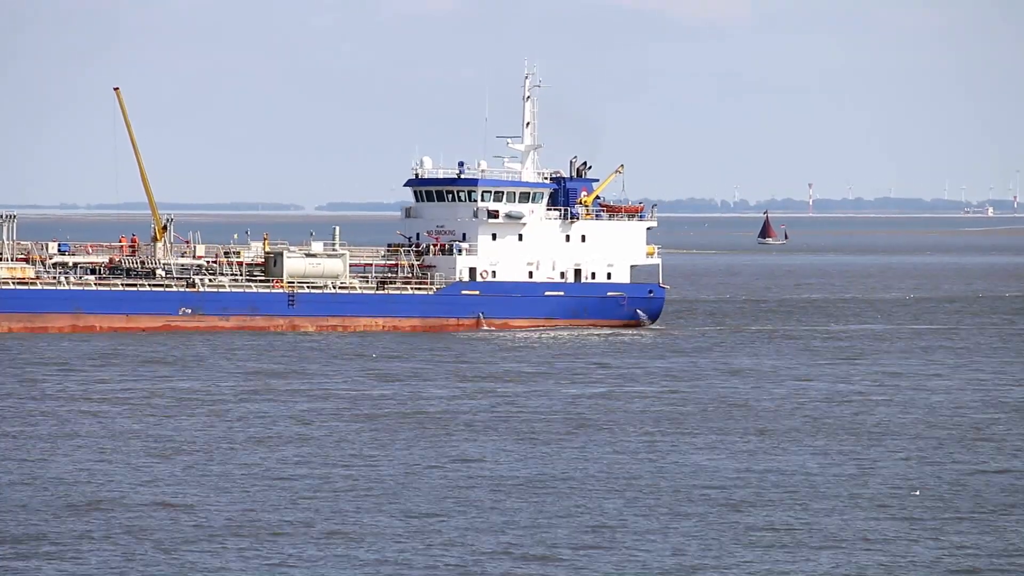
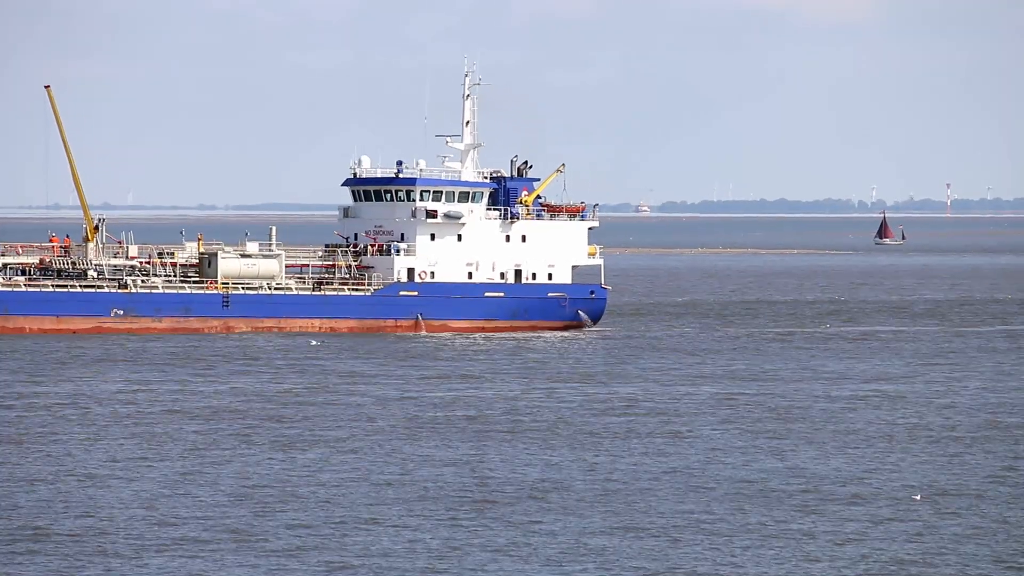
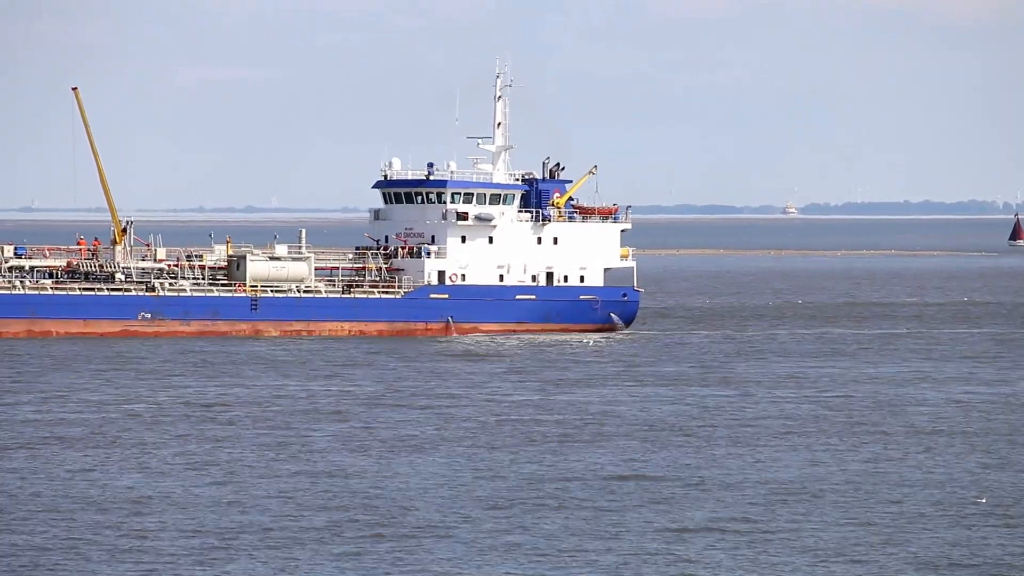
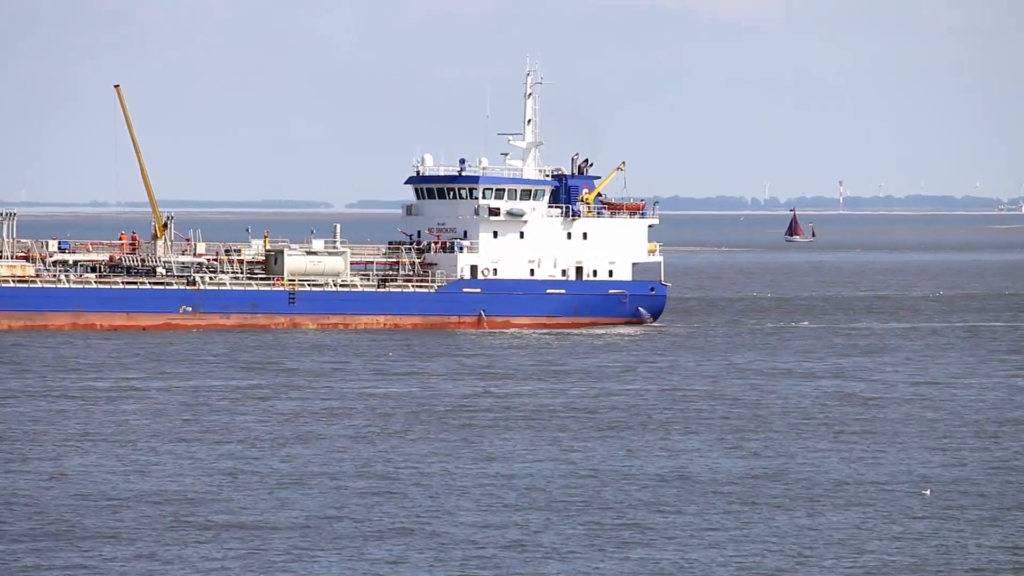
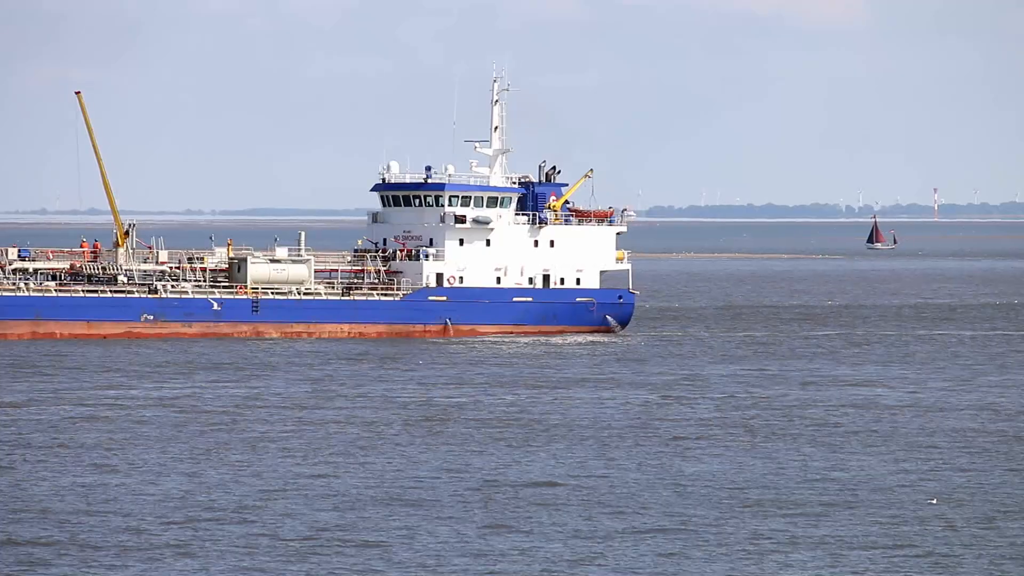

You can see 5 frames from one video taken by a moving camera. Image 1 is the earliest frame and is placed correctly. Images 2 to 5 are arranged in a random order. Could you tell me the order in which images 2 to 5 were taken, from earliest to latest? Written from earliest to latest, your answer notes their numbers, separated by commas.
4, 5, 2, 3
